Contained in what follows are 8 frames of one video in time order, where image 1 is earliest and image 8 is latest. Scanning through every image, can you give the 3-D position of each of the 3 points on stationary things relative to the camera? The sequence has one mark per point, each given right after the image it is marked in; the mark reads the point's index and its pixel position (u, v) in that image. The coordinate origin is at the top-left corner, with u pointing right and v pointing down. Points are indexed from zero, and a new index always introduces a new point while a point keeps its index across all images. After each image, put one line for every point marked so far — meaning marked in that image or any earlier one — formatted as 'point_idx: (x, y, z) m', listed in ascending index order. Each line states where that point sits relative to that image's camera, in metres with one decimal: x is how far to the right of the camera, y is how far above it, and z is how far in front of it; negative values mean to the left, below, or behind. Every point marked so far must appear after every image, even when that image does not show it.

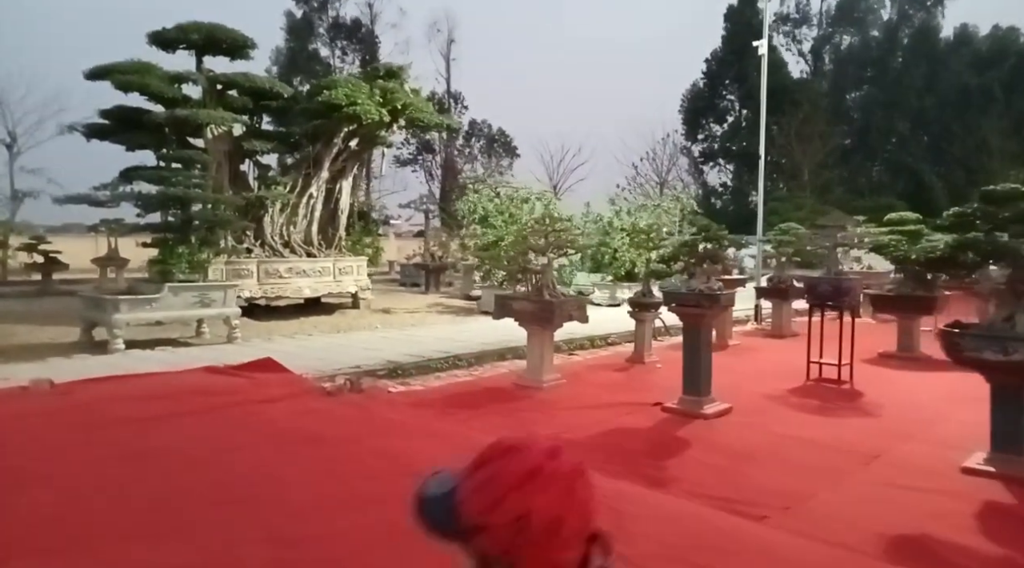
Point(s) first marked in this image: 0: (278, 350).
0: (-1.7, -0.5, +5.5) m
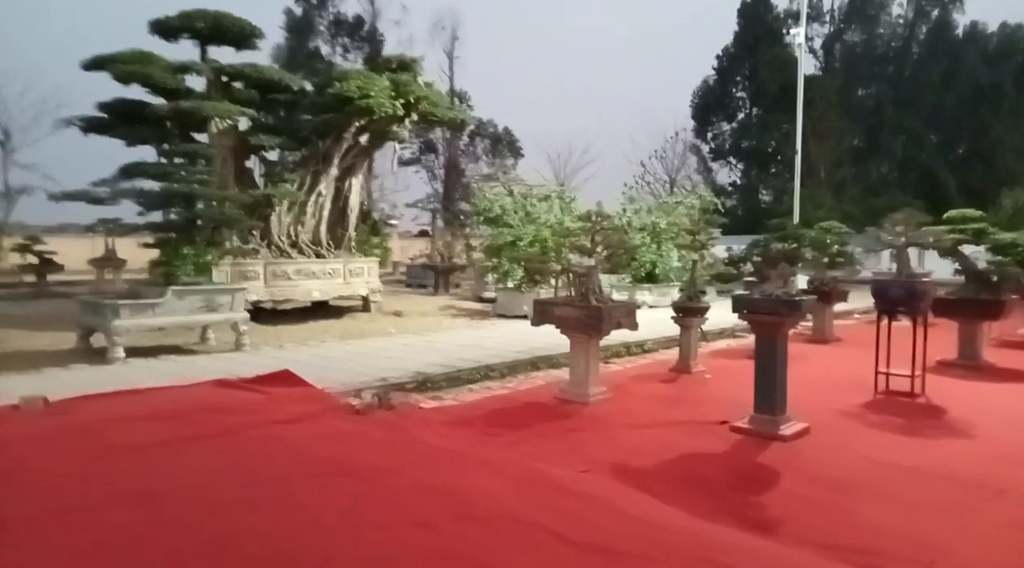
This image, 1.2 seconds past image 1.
0: (-1.5, -0.5, +5.1) m
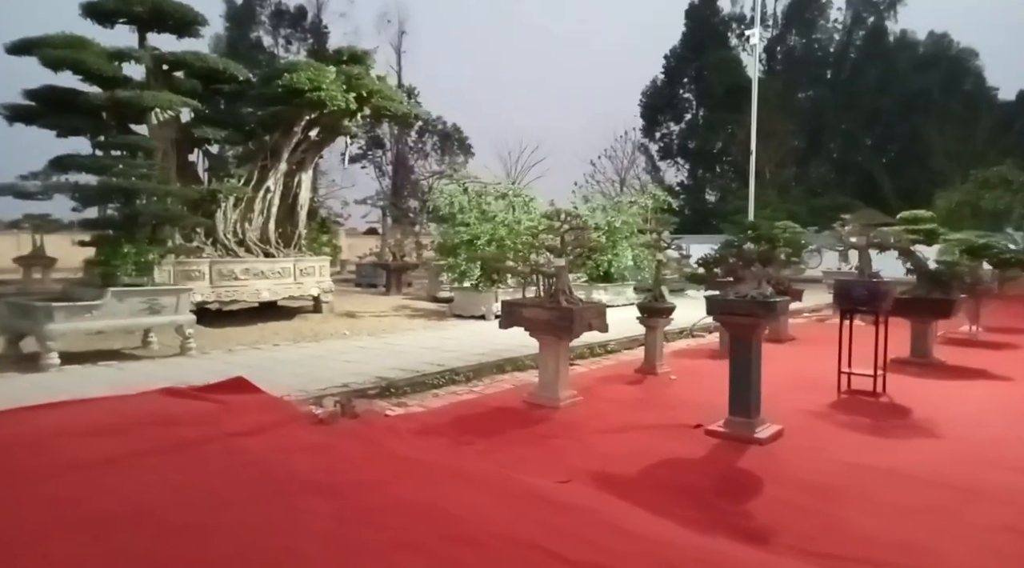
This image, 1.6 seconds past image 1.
0: (-1.7, -0.5, +4.9) m
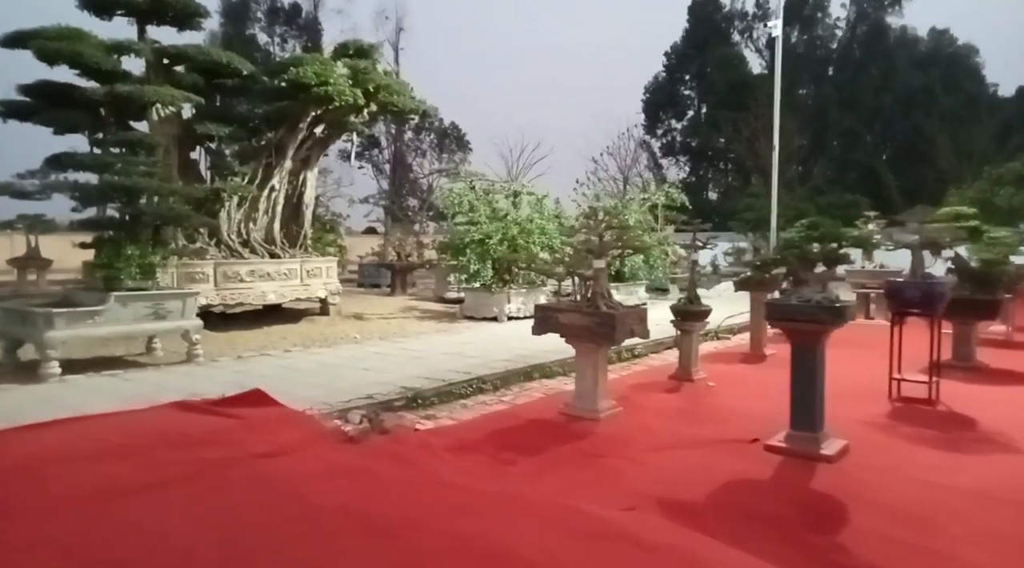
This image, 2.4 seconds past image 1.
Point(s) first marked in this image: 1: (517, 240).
0: (-1.5, -0.5, +4.6) m
1: (0.0, +0.5, +9.0) m
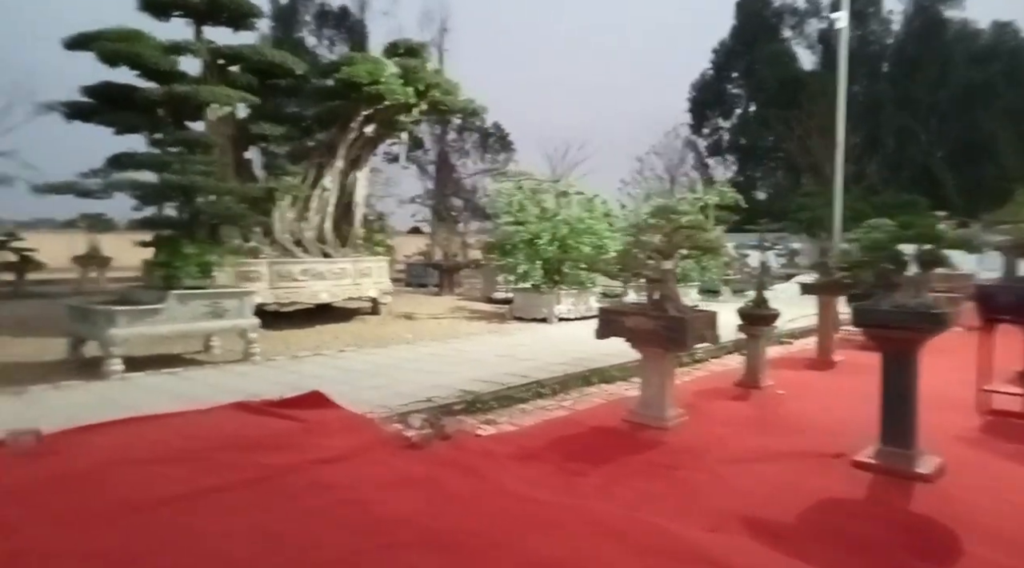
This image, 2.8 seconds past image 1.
0: (-1.2, -0.5, +4.5) m
1: (+0.6, +0.5, +8.9) m
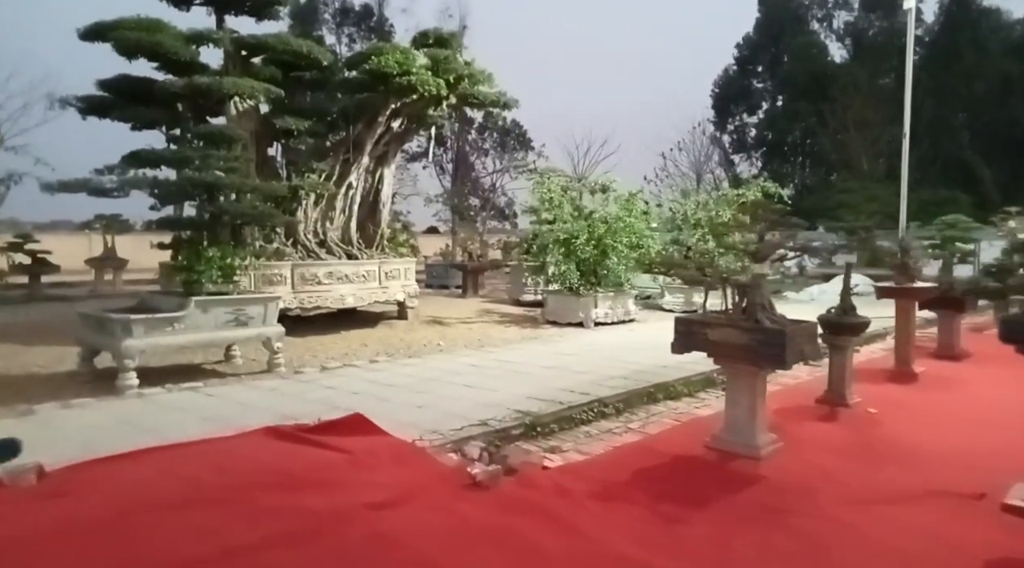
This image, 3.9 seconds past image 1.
0: (-0.9, -0.6, +4.1) m
1: (+1.0, +0.5, +8.4) m
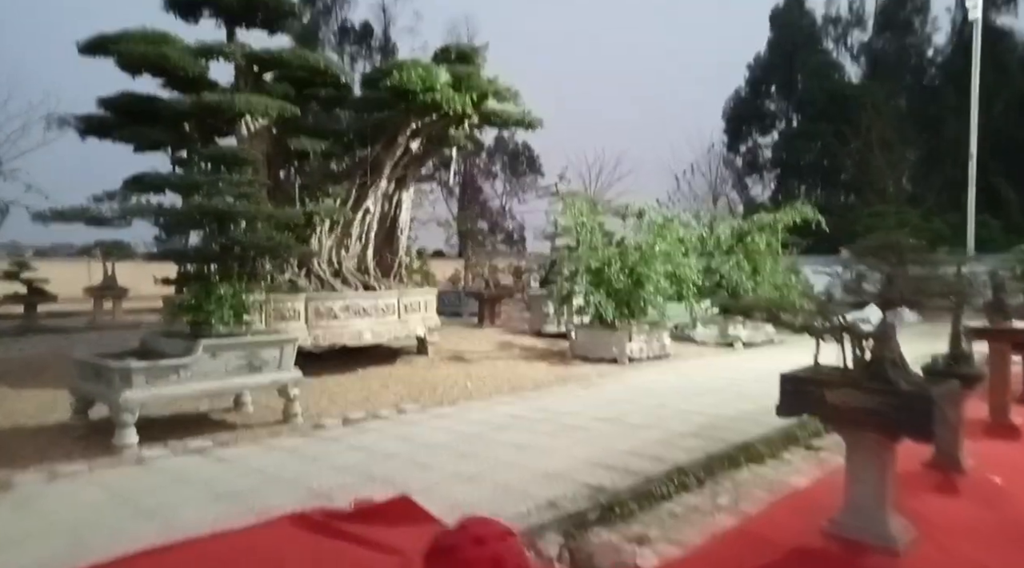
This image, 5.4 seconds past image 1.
0: (-0.6, -0.8, +3.5) m
1: (+1.3, +0.2, +7.9) m
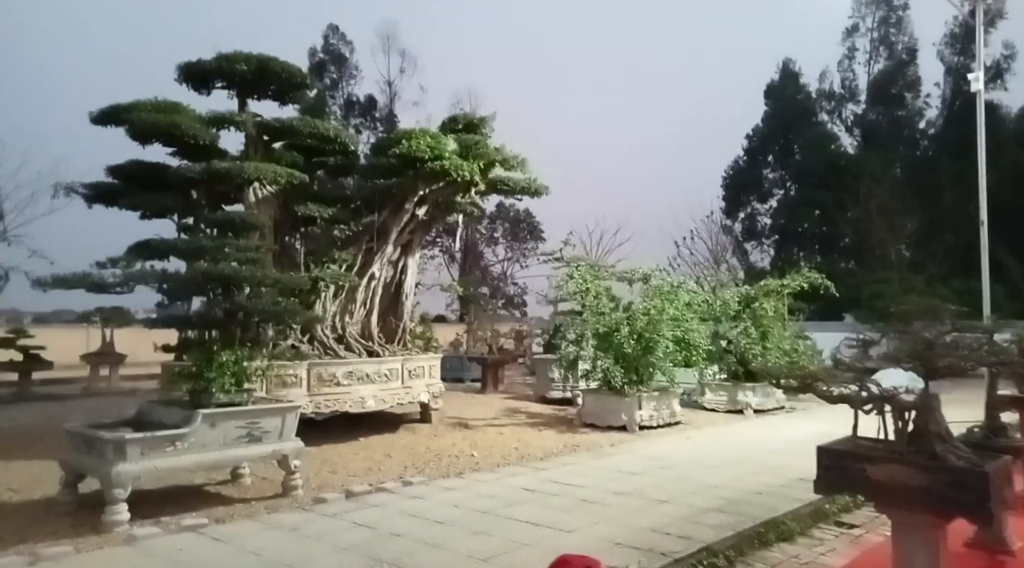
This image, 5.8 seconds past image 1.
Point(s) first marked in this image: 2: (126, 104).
0: (-0.5, -1.1, +3.3) m
1: (+1.3, -0.5, +7.7) m
2: (-2.5, +1.2, +4.9) m
